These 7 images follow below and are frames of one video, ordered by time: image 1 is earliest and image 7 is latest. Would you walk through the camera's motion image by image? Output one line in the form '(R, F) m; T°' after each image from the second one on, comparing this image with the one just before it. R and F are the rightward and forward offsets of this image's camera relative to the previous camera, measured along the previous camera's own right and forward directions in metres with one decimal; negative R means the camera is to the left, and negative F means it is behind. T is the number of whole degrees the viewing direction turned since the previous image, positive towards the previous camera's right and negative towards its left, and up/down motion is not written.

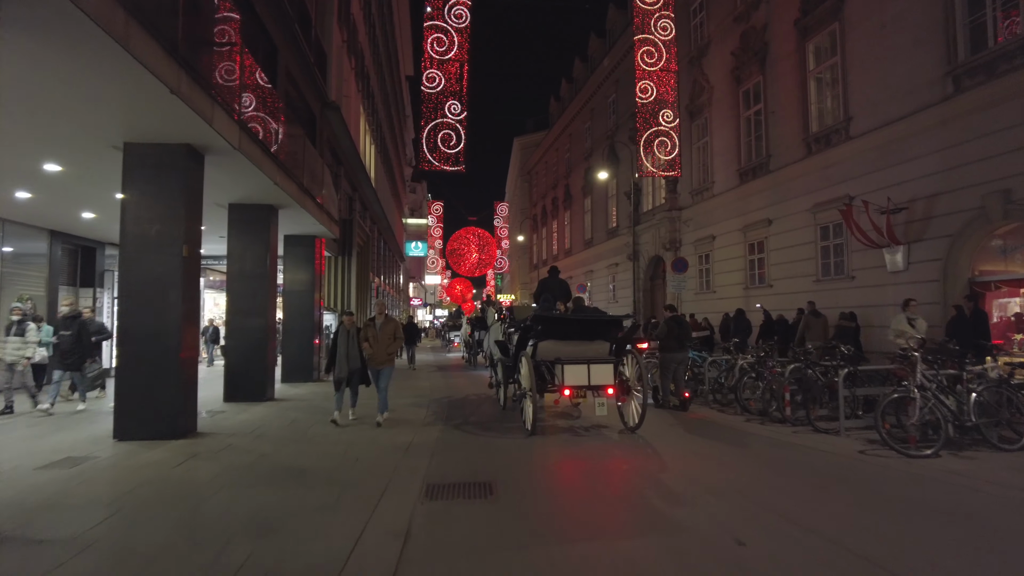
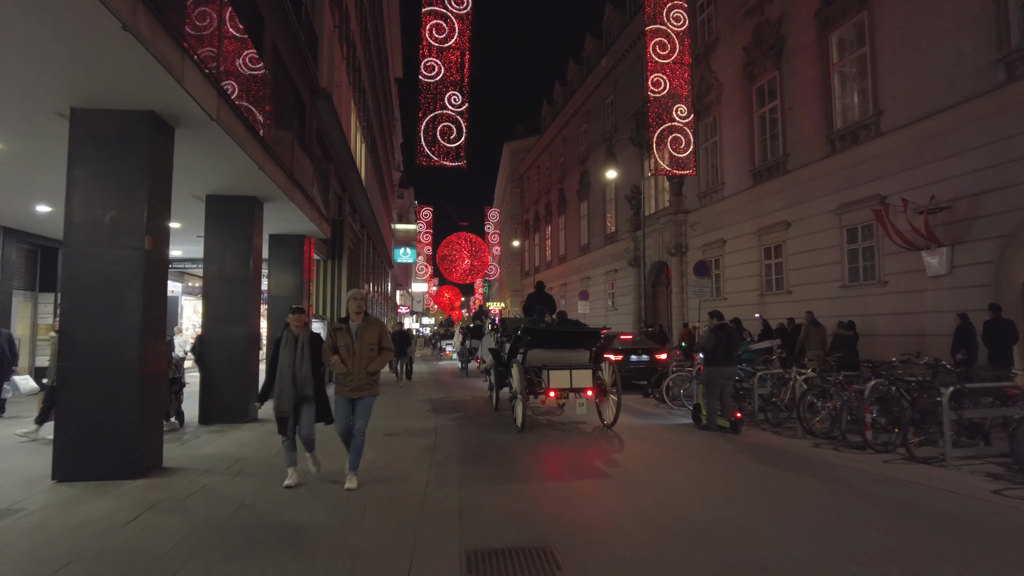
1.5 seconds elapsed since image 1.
(-0.6, +1.4) m; +1°
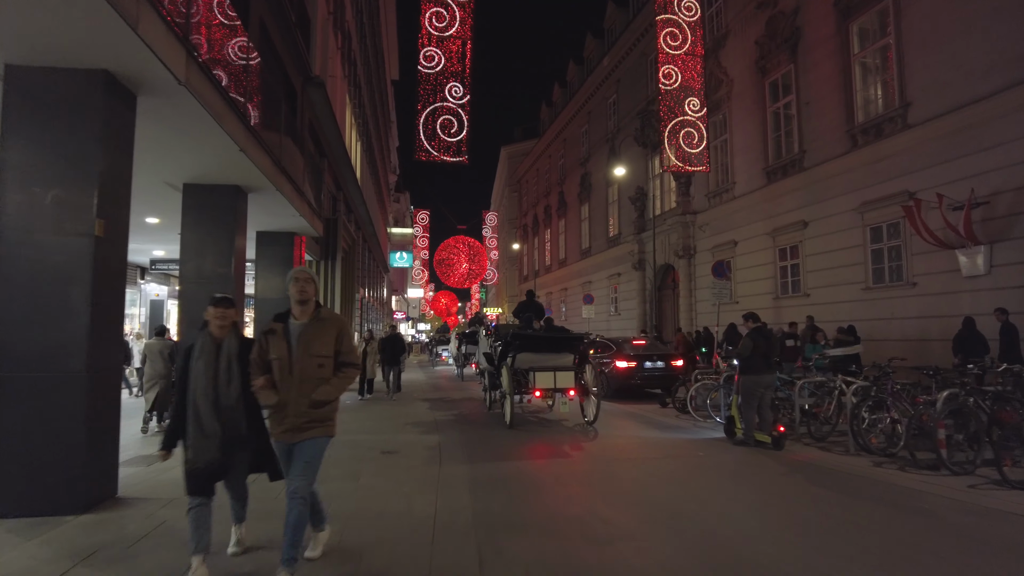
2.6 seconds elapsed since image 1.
(-0.2, +1.0) m; 0°
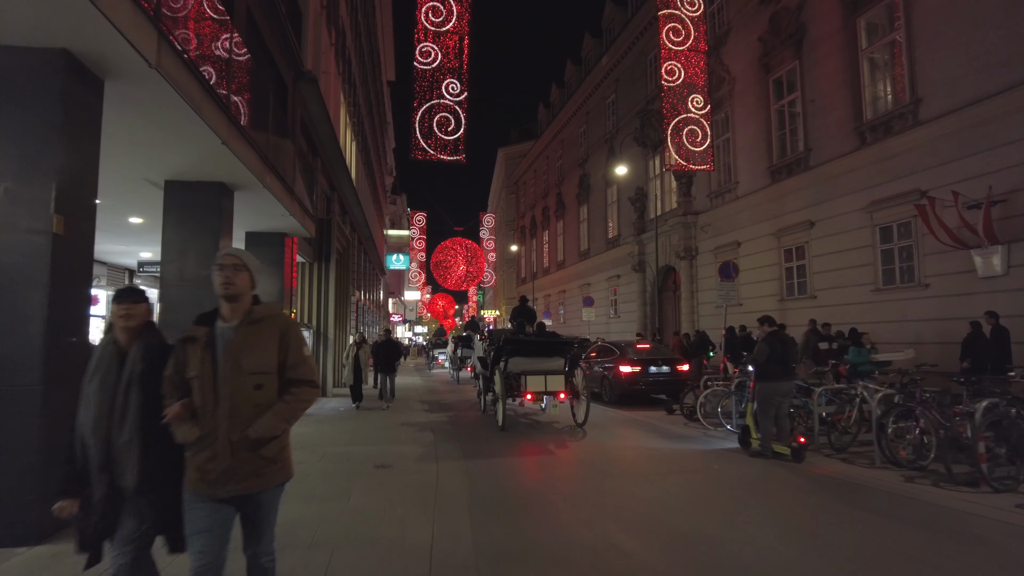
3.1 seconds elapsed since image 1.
(-0.1, +0.5) m; 0°
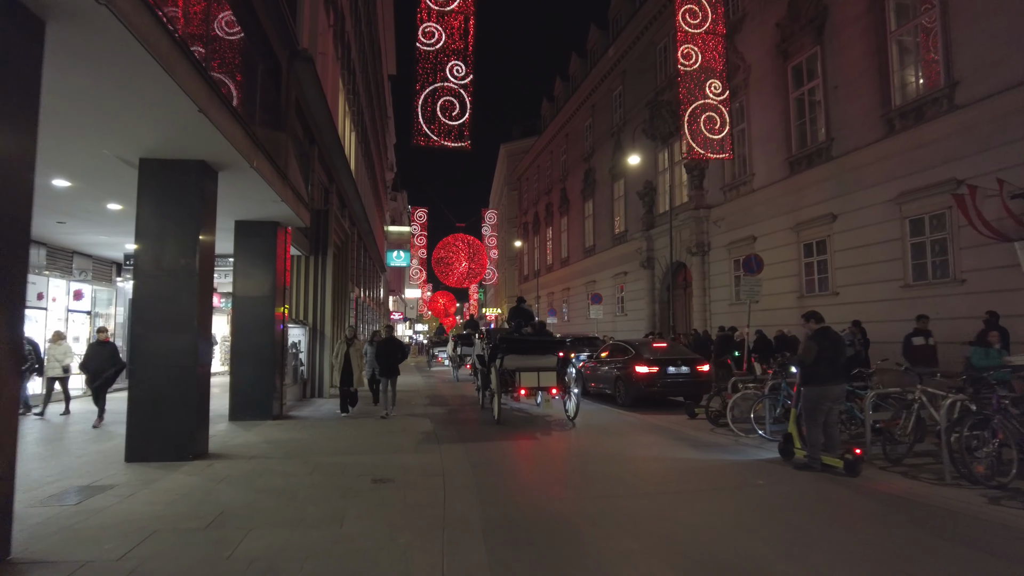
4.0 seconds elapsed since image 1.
(-0.2, +0.9) m; 0°
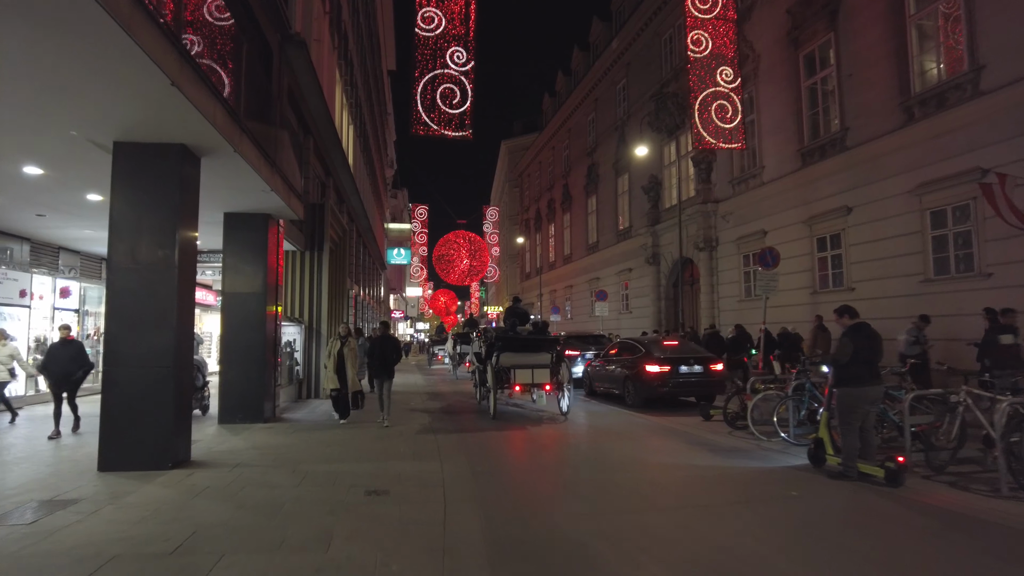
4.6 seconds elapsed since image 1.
(-0.1, +0.6) m; 0°
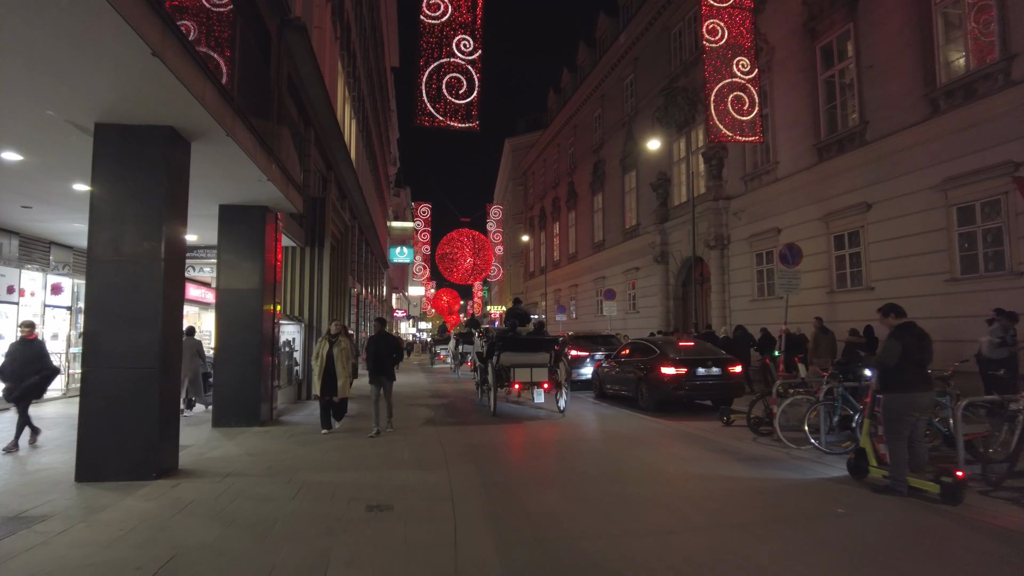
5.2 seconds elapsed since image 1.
(-0.1, +0.5) m; 0°
